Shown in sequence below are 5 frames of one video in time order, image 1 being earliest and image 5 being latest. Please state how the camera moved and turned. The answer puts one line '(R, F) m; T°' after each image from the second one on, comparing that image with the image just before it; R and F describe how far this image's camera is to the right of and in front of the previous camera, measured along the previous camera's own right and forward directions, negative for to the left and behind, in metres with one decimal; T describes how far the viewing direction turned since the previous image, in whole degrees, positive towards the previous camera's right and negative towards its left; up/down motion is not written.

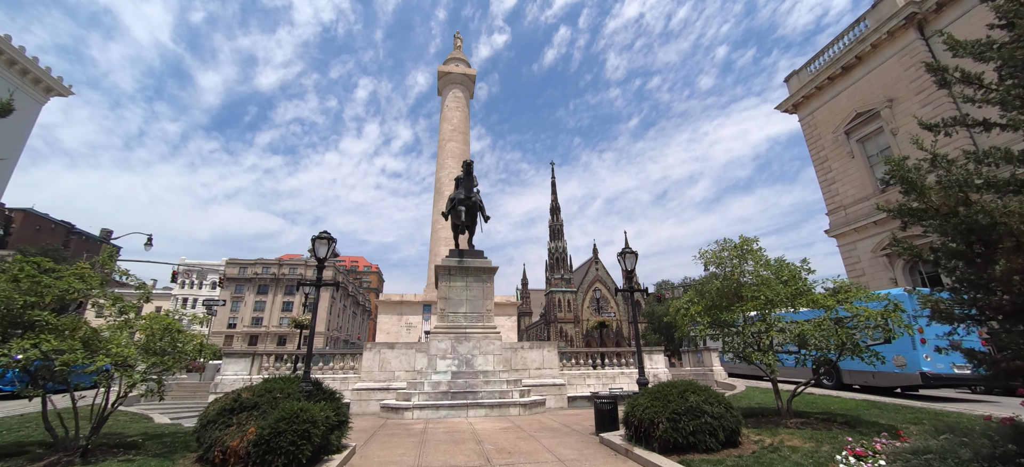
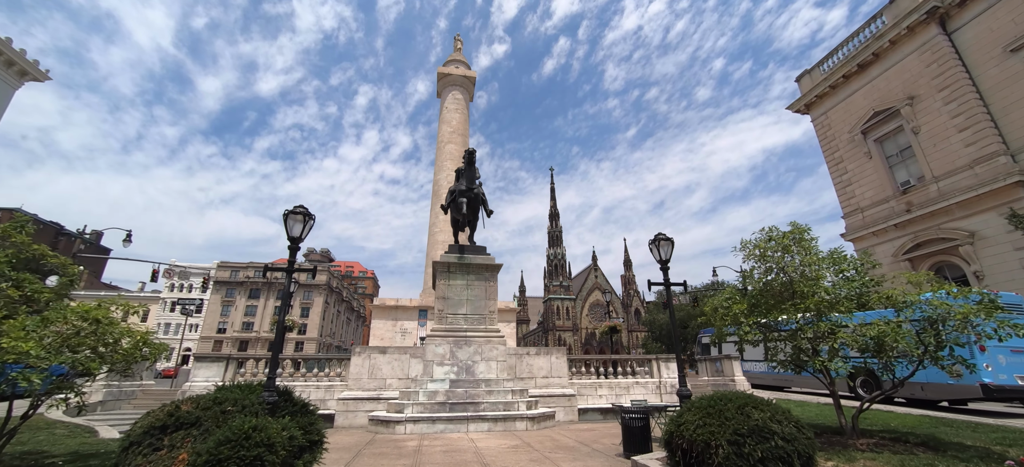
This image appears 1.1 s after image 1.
(-0.3, +1.2) m; 0°
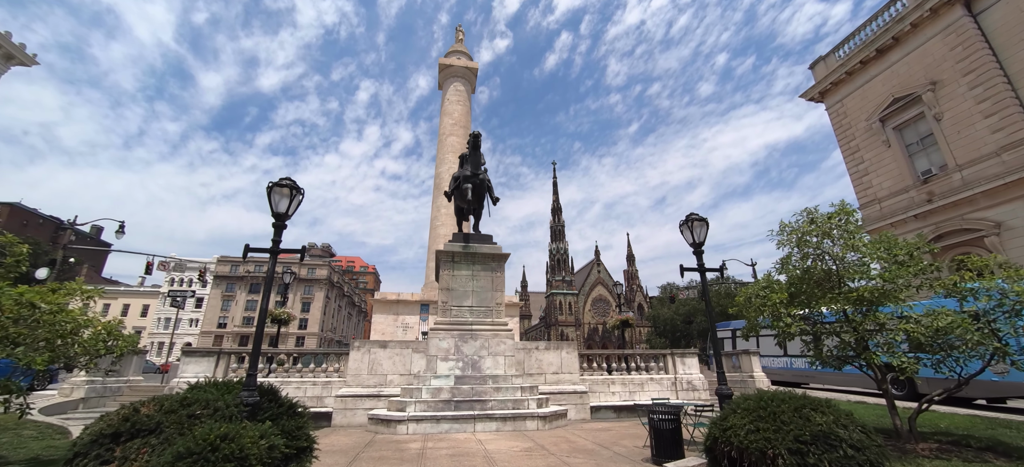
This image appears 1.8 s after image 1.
(-0.2, +0.7) m; 0°
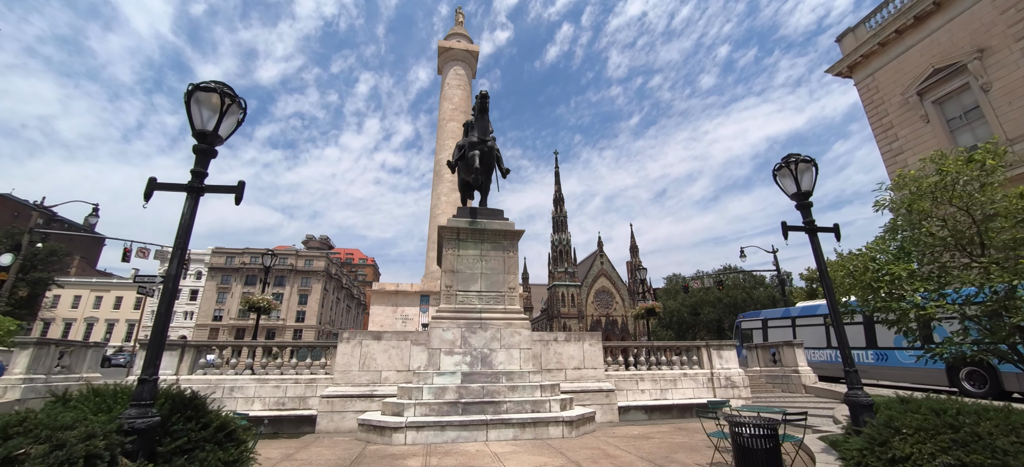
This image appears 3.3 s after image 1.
(-0.3, +1.6) m; 0°
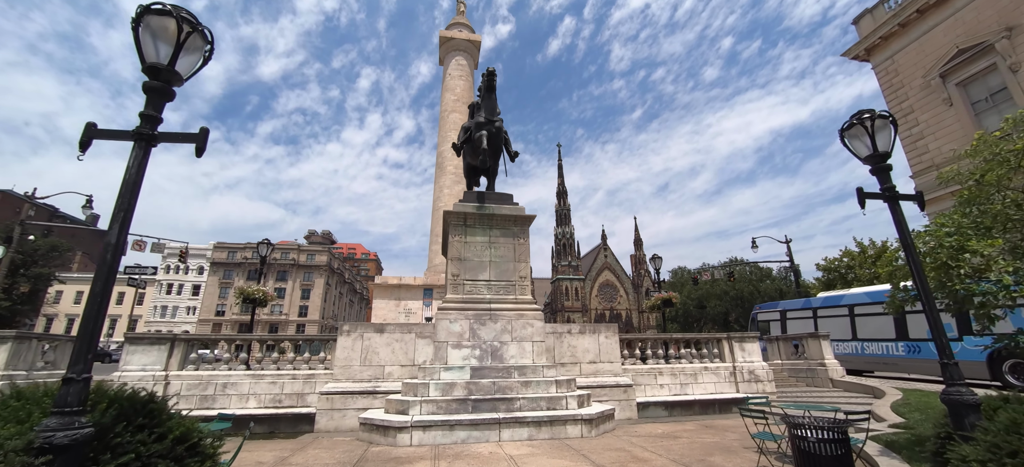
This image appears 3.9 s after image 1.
(-0.2, +0.6) m; 0°
